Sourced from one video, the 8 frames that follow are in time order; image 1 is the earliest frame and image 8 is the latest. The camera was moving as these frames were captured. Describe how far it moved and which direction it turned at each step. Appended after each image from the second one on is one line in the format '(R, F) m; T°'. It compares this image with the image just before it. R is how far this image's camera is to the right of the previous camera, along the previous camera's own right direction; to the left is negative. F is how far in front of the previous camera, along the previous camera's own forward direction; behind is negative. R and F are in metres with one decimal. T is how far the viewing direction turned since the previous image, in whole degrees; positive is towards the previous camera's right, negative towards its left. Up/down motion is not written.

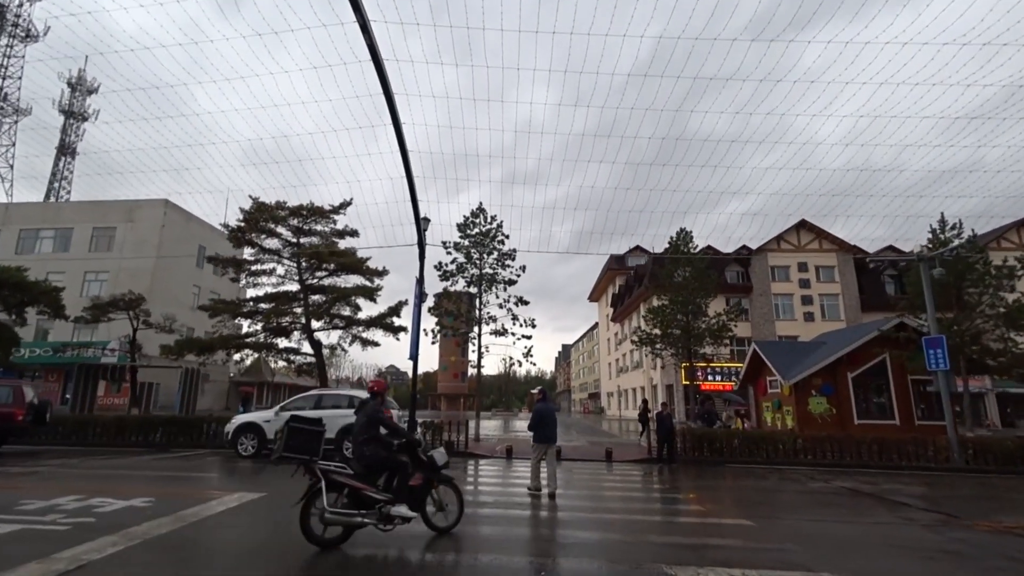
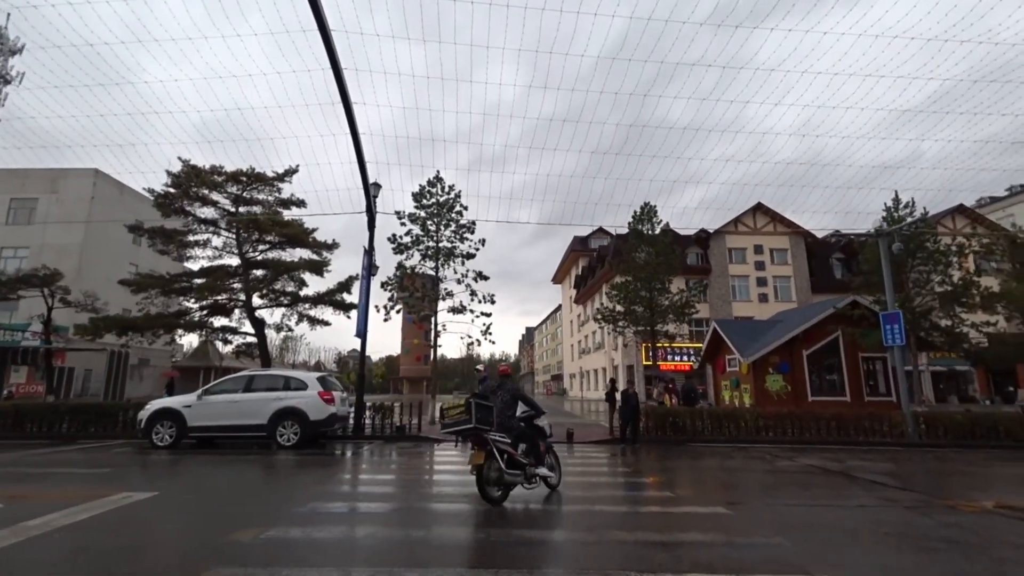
(+0.2, +0.9) m; +4°
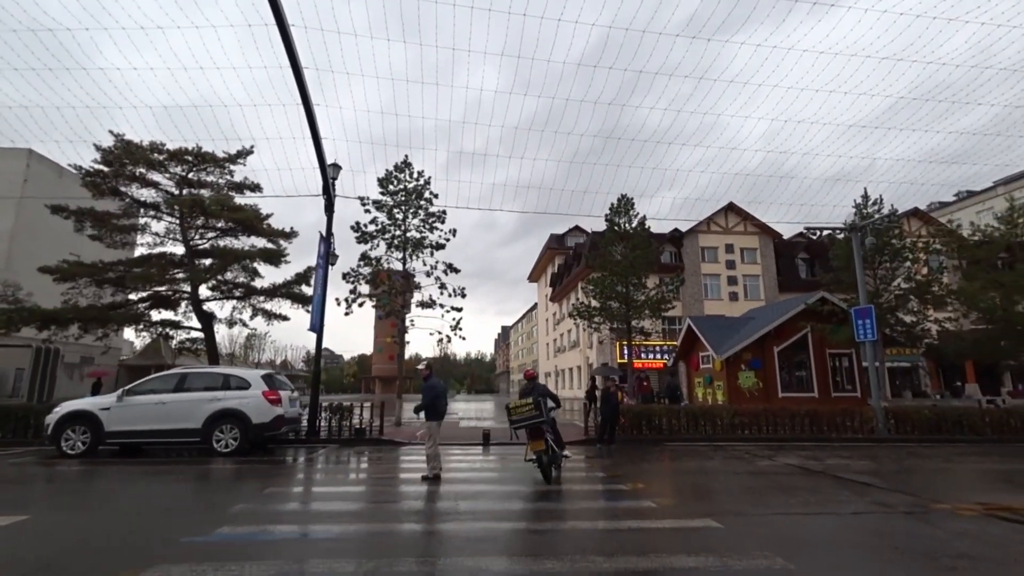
(+0.2, +0.8) m; +3°
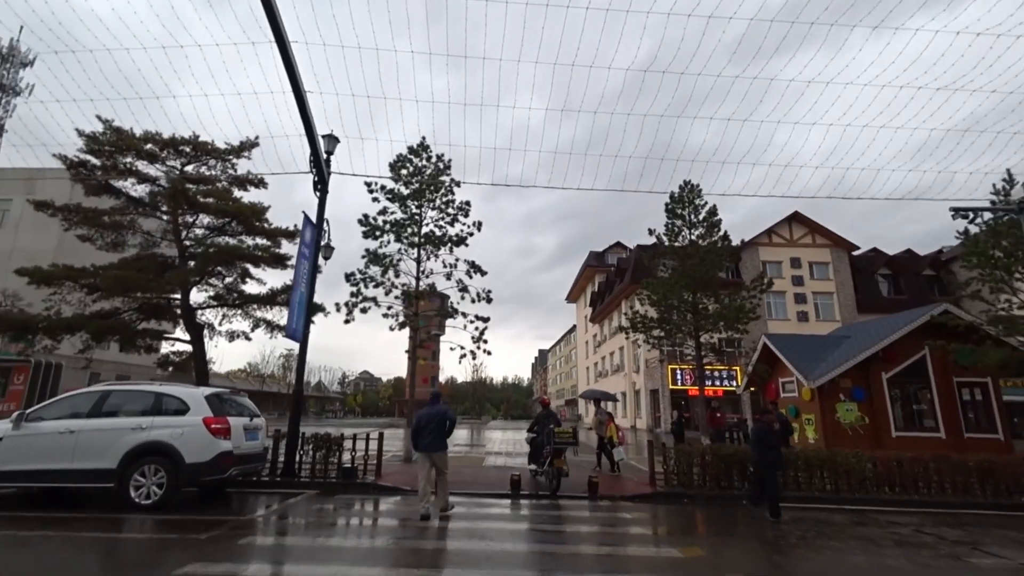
(0.0, +3.2) m; -5°
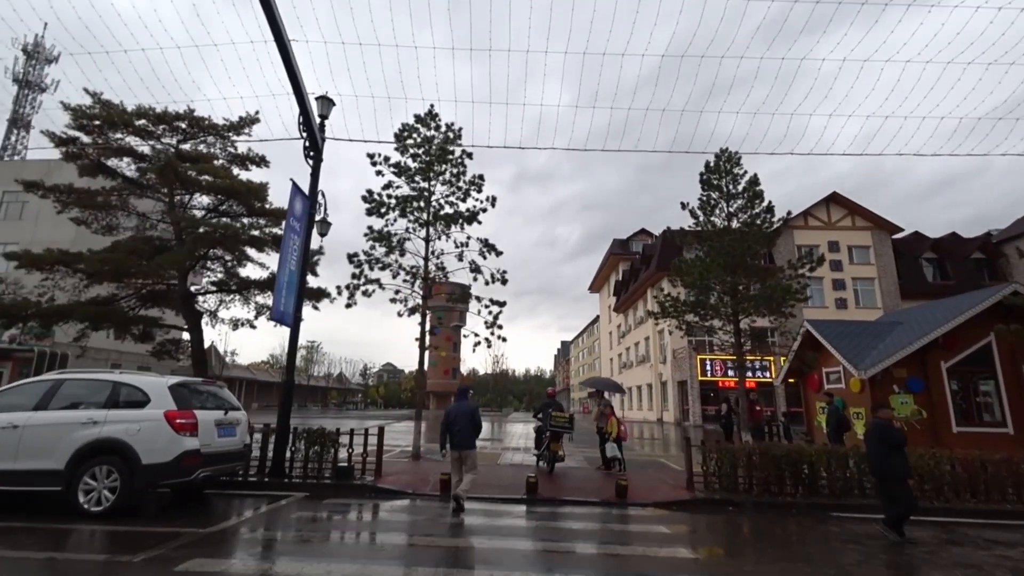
(+0.1, +1.3) m; -3°
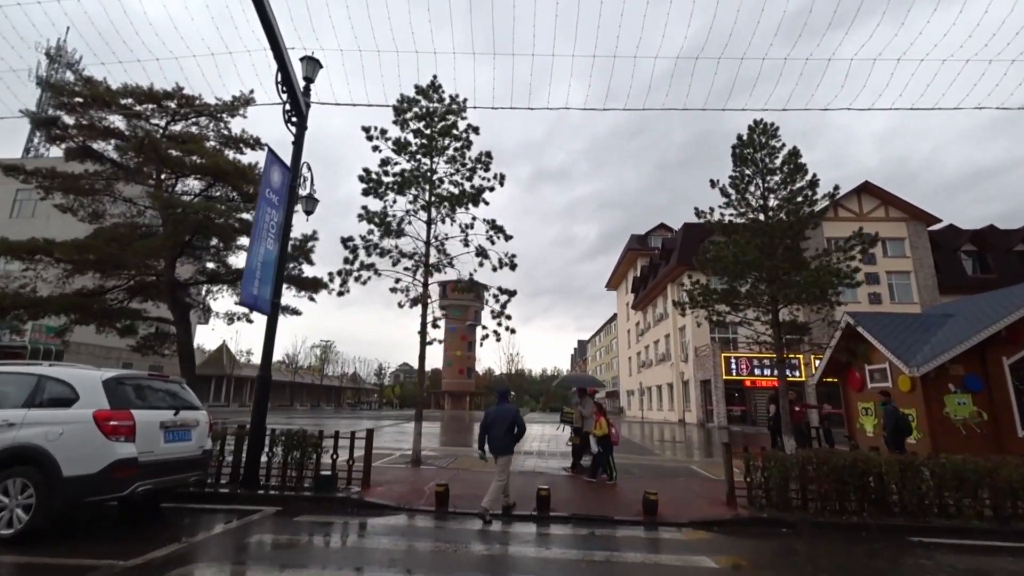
(+0.1, +1.2) m; -2°
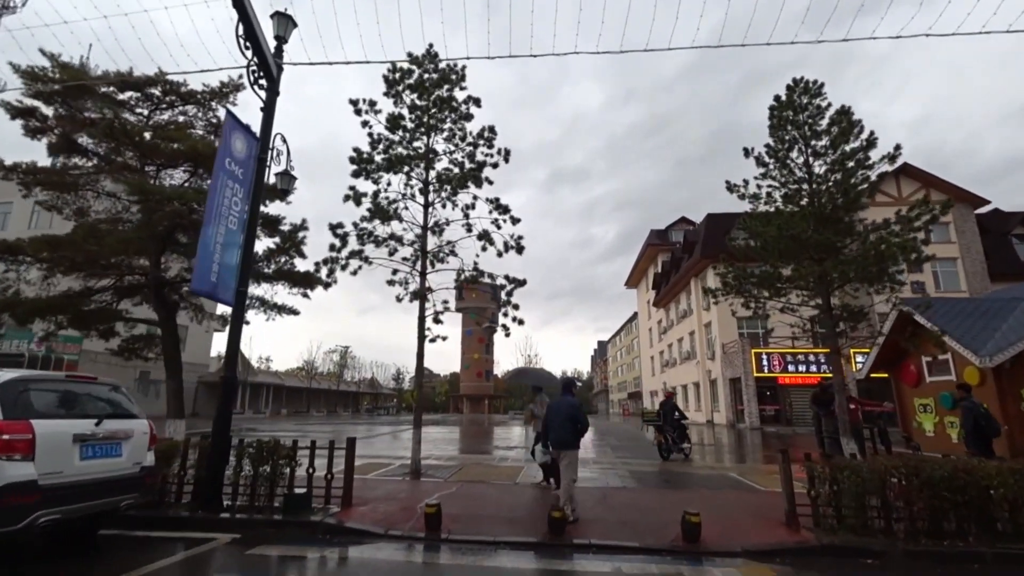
(+0.2, +1.2) m; -2°
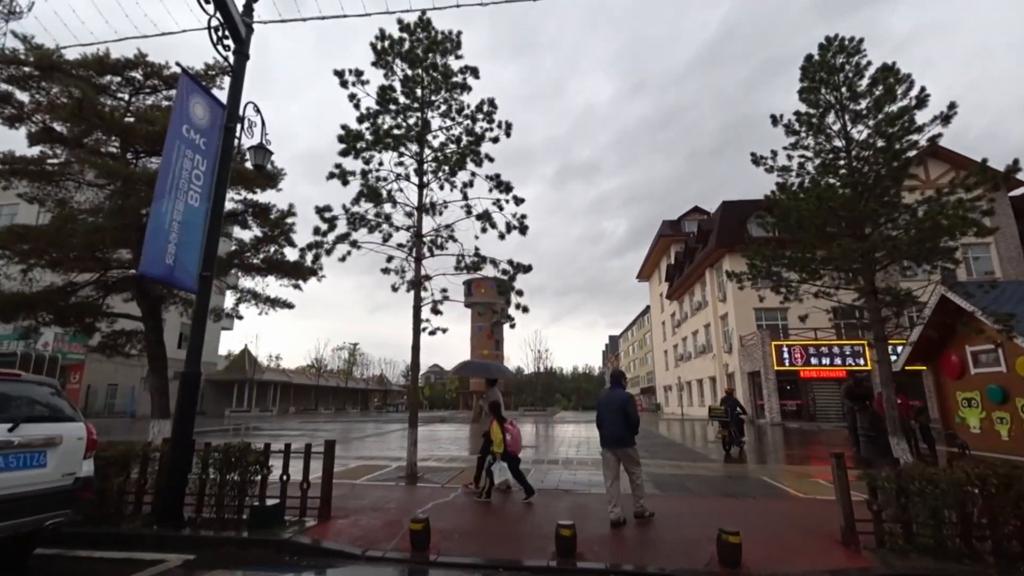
(+0.1, +0.9) m; -1°
